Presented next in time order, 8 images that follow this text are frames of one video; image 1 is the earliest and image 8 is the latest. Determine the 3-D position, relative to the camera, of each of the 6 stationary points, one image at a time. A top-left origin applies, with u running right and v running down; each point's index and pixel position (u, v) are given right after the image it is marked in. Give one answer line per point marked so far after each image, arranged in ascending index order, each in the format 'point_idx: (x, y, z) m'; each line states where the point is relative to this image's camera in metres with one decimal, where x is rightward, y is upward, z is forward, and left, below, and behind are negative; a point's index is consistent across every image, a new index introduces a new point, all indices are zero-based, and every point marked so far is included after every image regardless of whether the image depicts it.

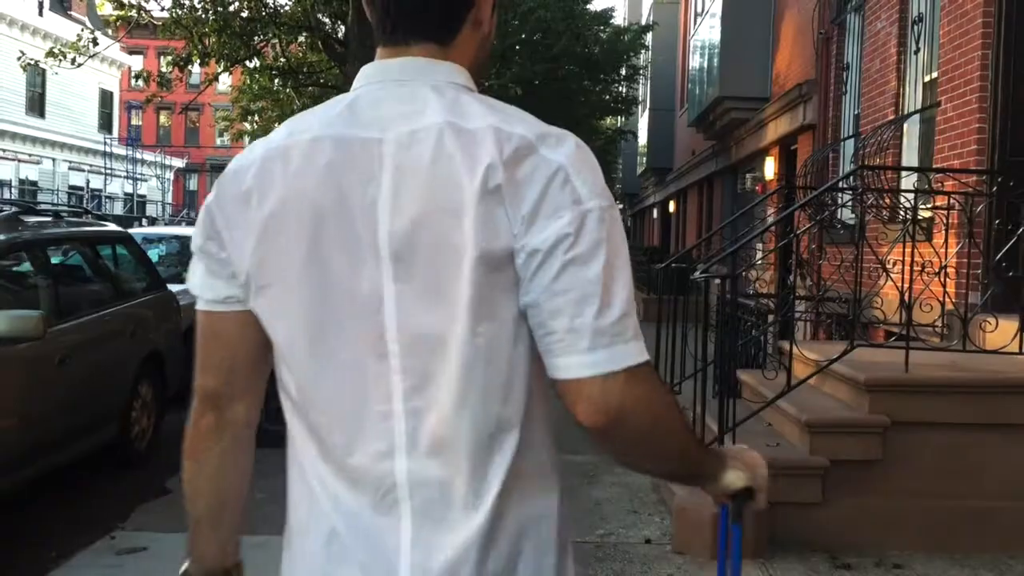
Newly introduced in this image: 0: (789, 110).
0: (+3.2, +2.1, +11.2) m
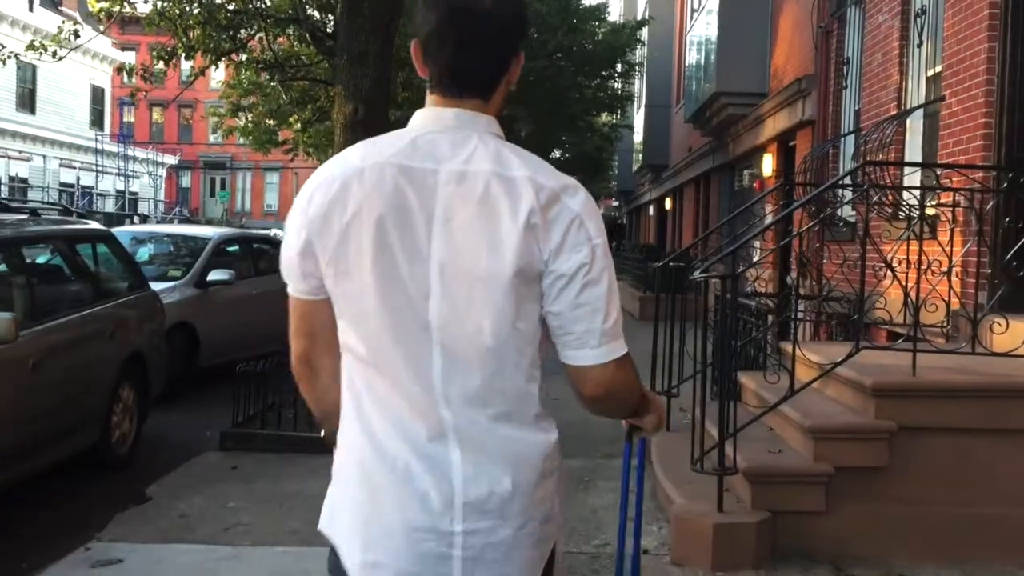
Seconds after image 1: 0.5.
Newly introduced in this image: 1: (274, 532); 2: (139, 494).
0: (+3.2, +2.1, +11.0) m
1: (-1.2, -1.2, +4.9) m
2: (-2.2, -1.2, +5.8) m
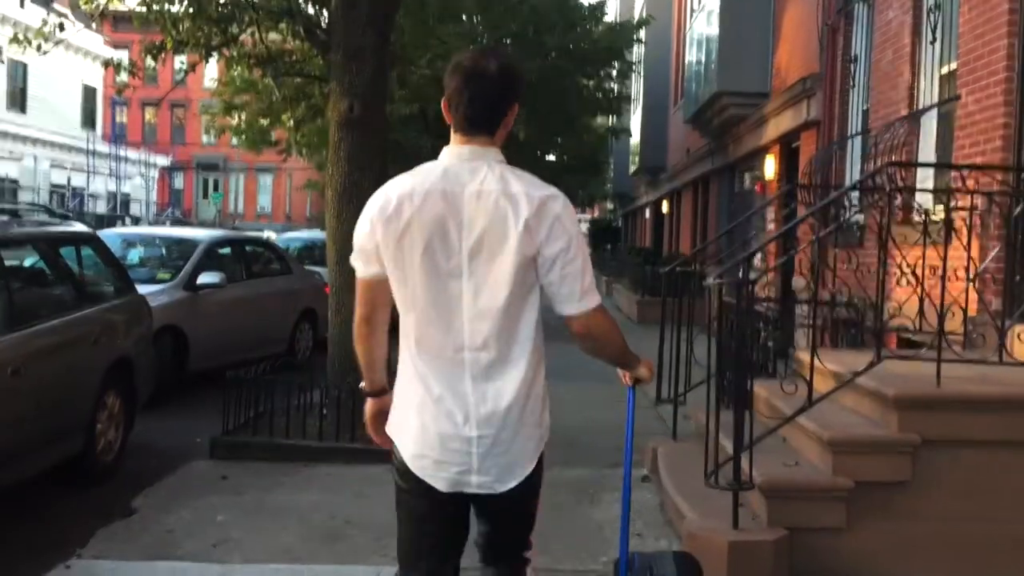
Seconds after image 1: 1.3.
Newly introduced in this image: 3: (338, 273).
0: (+3.1, +2.1, +10.8) m
1: (-1.2, -1.3, +4.7) m
2: (-2.2, -1.3, +5.5) m
3: (-1.3, +0.1, +7.0) m
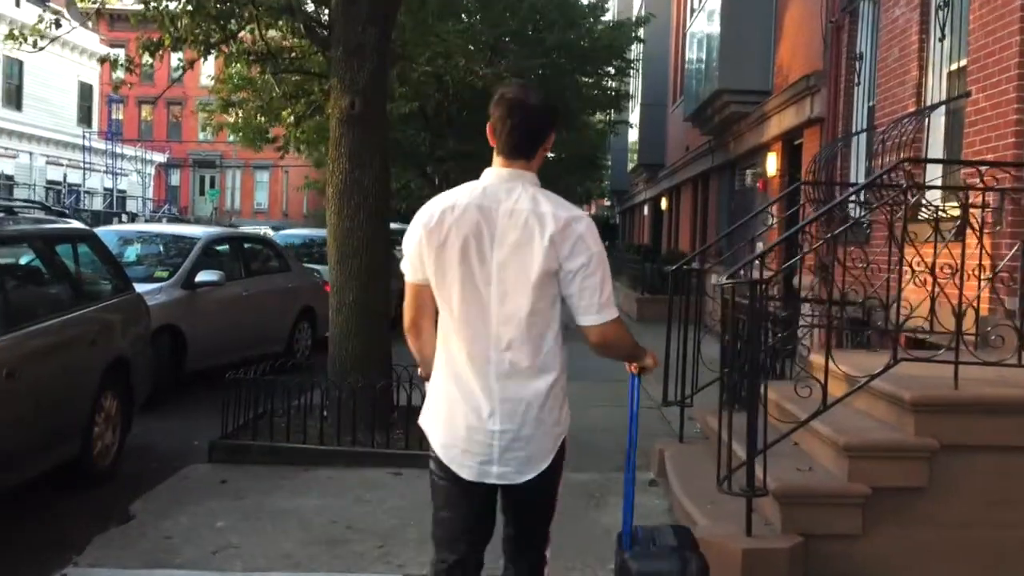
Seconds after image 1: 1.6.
0: (+3.2, +2.1, +10.7) m
1: (-1.2, -1.3, +4.6) m
2: (-2.2, -1.3, +5.4) m
3: (-1.2, +0.1, +6.9) m
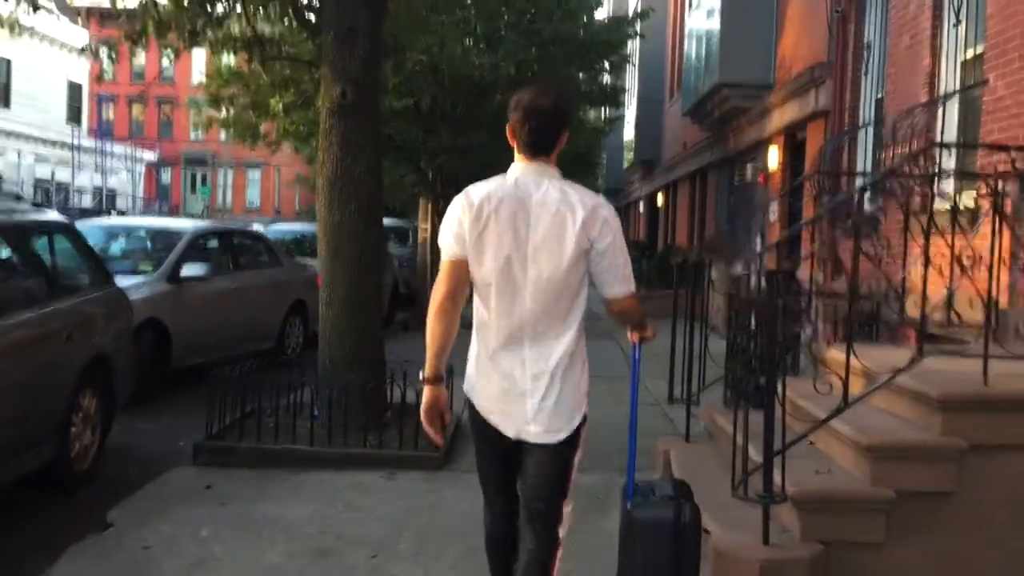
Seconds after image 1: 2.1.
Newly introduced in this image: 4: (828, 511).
0: (+3.1, +2.1, +10.5) m
1: (-1.2, -1.2, +4.3) m
2: (-2.2, -1.2, +5.1) m
3: (-1.3, +0.1, +6.6) m
4: (+1.3, -0.9, +3.9) m
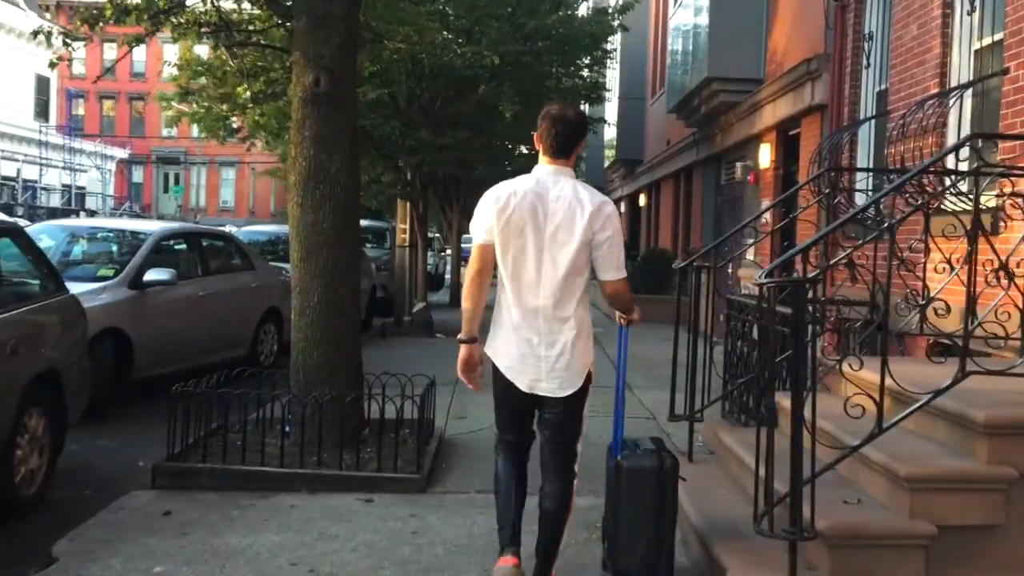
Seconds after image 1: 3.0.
0: (+2.9, +2.1, +10.1) m
1: (-1.2, -1.3, +3.8) m
2: (-2.3, -1.3, +4.6) m
3: (-1.3, +0.1, +6.1) m
4: (+1.3, -0.9, +3.5) m
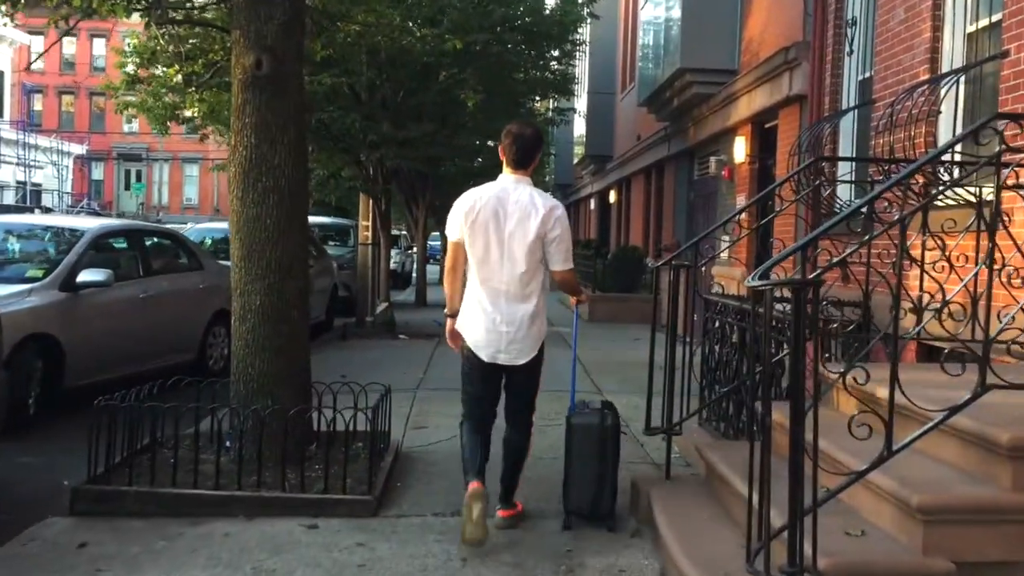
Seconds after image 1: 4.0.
0: (+2.6, +2.1, +9.6) m
1: (-1.3, -1.3, +3.3) m
2: (-2.4, -1.3, +4.1) m
3: (-1.6, +0.1, +5.6) m
4: (+1.1, -0.9, +3.0) m
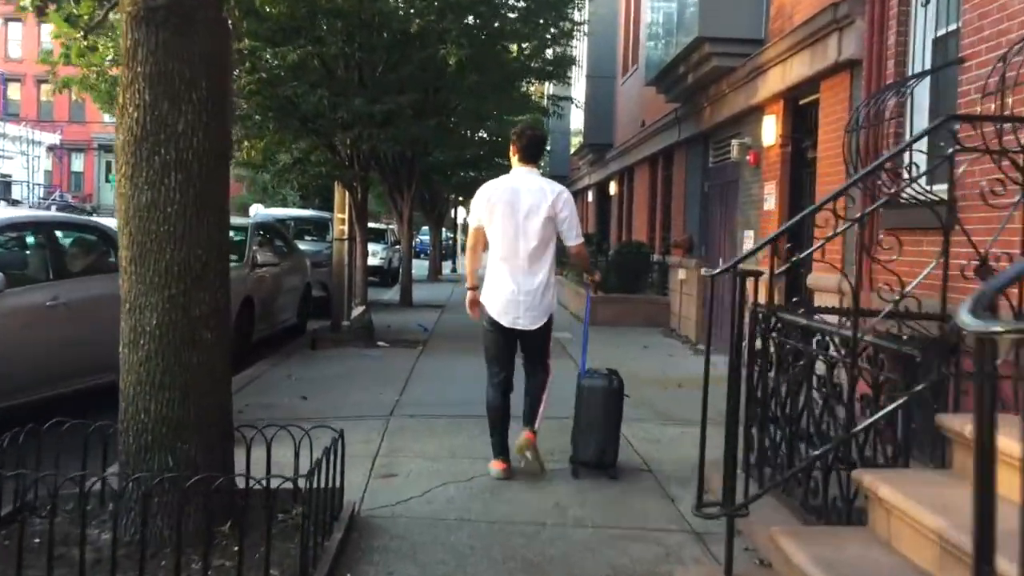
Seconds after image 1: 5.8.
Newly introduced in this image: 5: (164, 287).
0: (+2.5, +2.1, +8.1) m
1: (-1.3, -1.4, +1.7) m
2: (-2.4, -1.3, +2.5) m
3: (-1.6, 0.0, +4.0) m
4: (+1.1, -1.0, +1.5) m
5: (-1.5, 0.0, +4.0) m
